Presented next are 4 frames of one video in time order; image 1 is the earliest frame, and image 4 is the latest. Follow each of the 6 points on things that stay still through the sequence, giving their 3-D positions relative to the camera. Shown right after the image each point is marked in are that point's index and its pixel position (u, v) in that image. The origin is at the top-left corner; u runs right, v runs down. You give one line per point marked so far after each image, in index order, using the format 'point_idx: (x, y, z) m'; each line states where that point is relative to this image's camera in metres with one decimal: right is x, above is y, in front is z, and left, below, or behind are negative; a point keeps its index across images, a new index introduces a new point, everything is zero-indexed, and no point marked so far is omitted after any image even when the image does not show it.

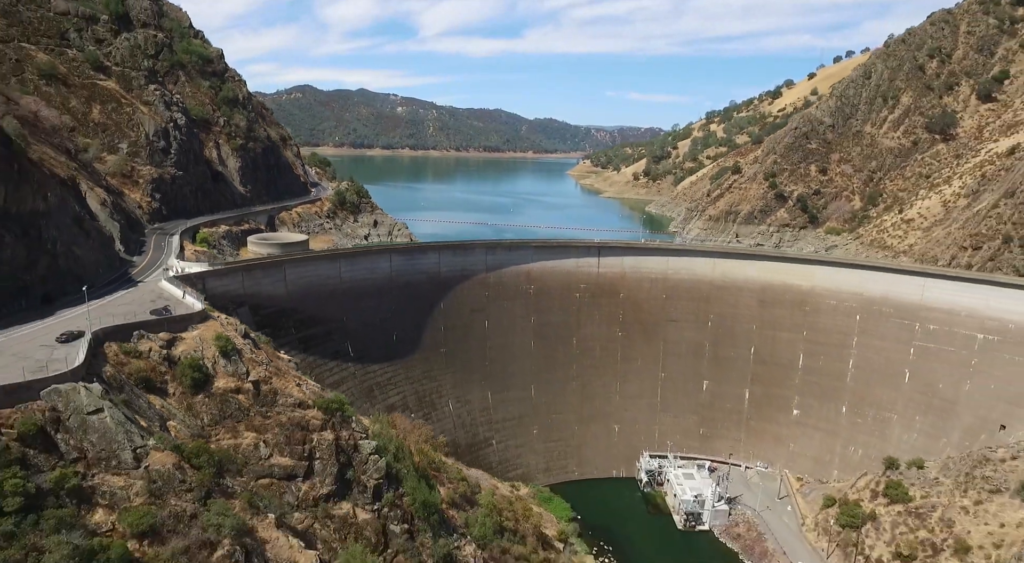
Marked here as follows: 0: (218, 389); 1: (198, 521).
0: (-8.0, -3.0, +17.7) m
1: (-6.7, -5.1, +13.7) m
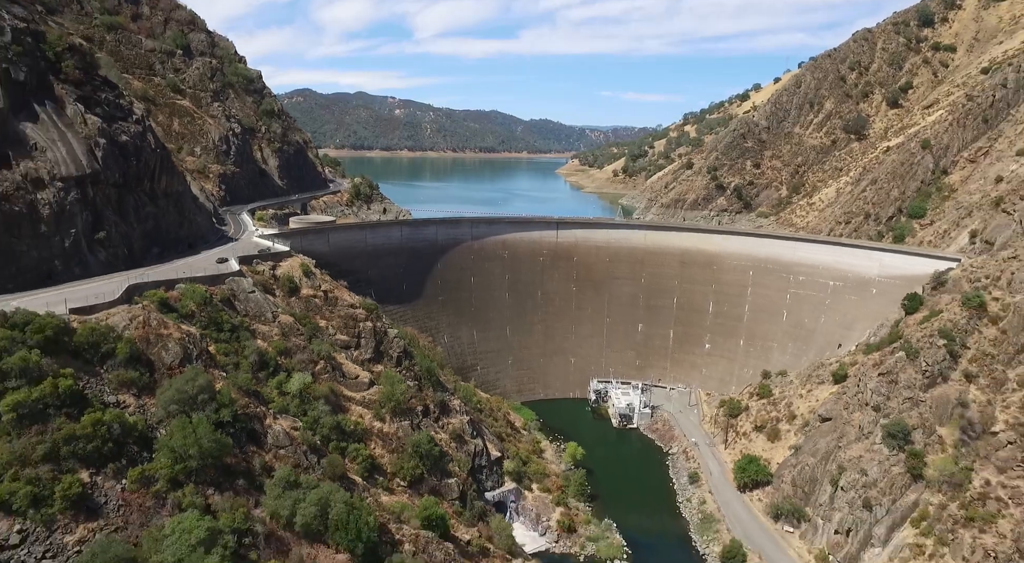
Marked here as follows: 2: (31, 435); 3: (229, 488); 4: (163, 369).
0: (-9.5, -0.6, +29.7) m
1: (-8.1, -2.7, +25.7) m
2: (-11.9, -3.8, +16.0) m
3: (-8.1, -5.9, +18.5) m
4: (-10.8, -2.7, +20.1) m
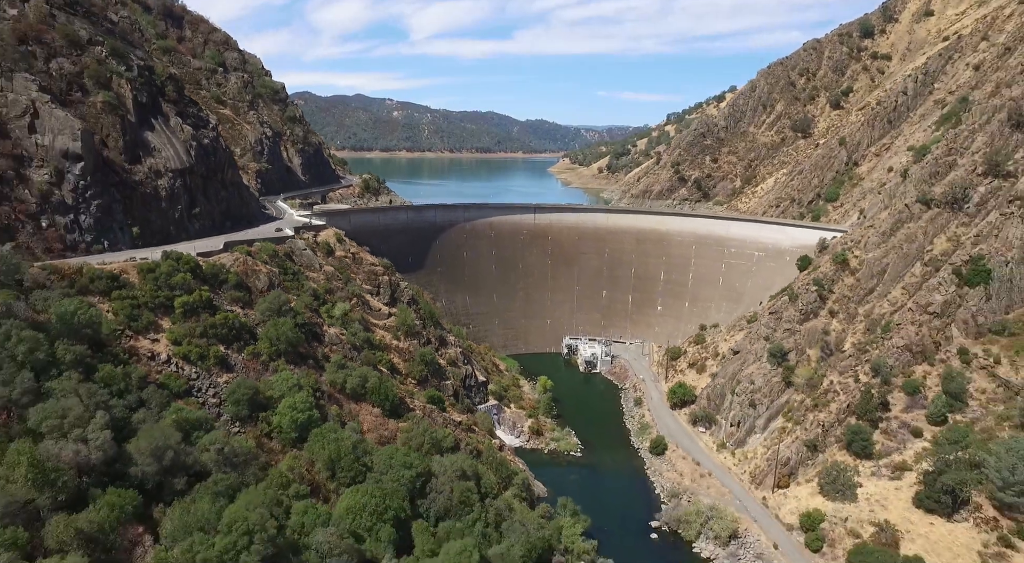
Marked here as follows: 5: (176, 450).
0: (-10.8, +1.6, +40.0) m
1: (-9.3, -0.5, +36.1) m
2: (-13.1, -1.6, +26.3) m
3: (-9.3, -3.7, +28.9) m
4: (-12.0, -0.5, +30.5) m
5: (-10.1, -5.0, +19.5) m
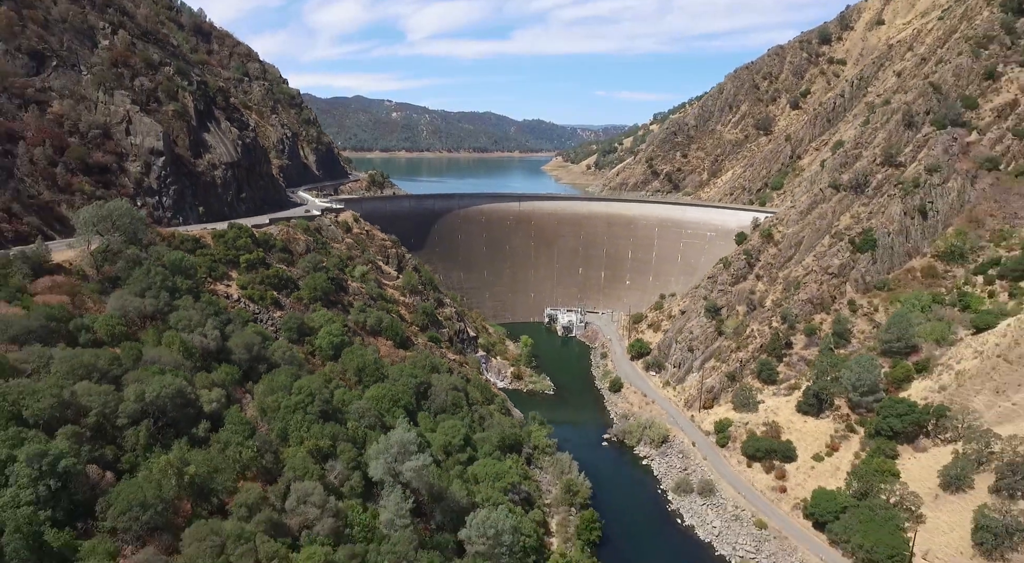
0: (-12.0, +3.7, +49.2) m
1: (-10.5, +1.6, +45.2) m
2: (-14.3, +0.4, +35.5) m
3: (-10.5, -1.6, +38.0) m
4: (-13.2, +1.6, +39.7) m
5: (-11.3, -2.9, +28.6) m
